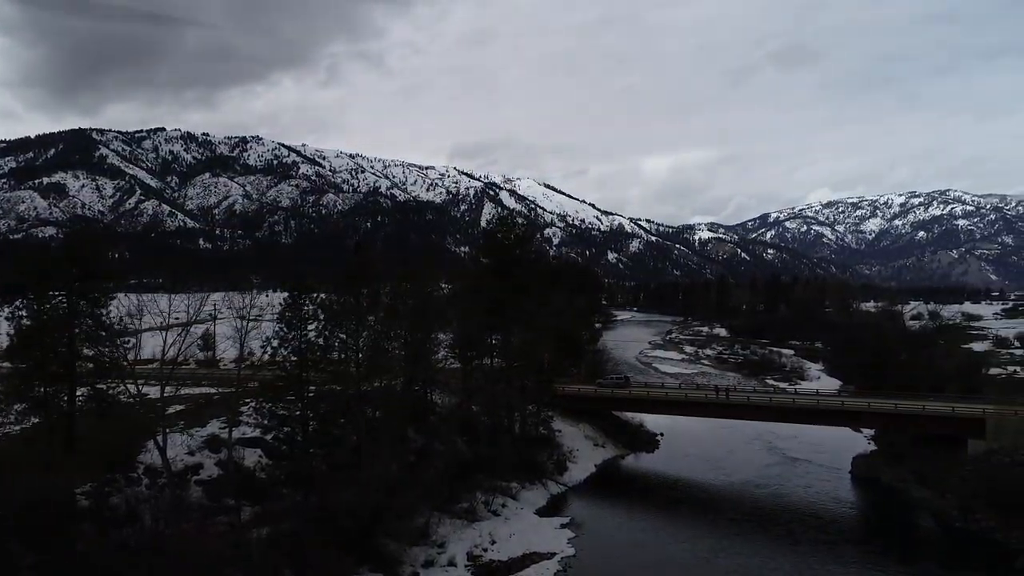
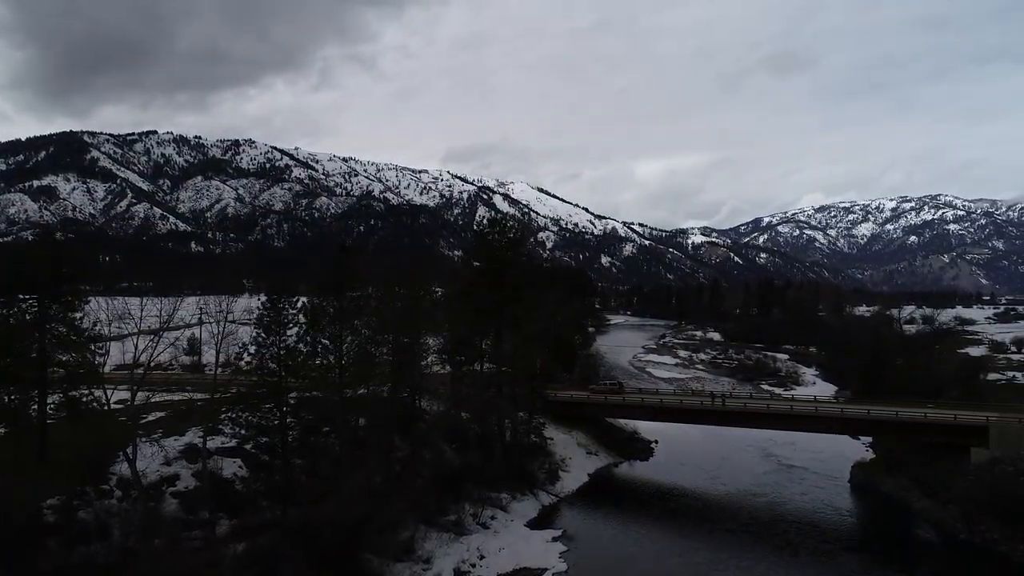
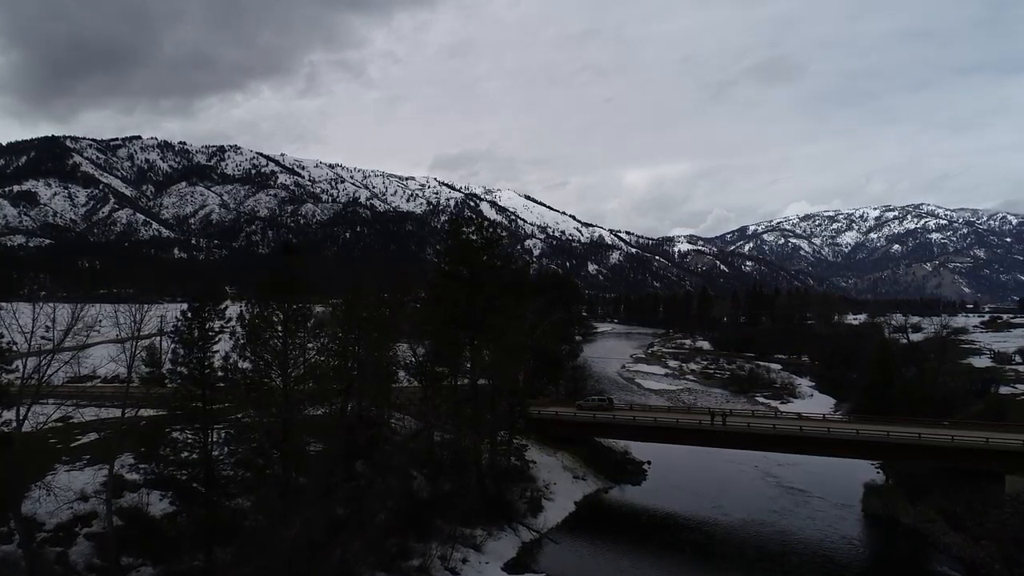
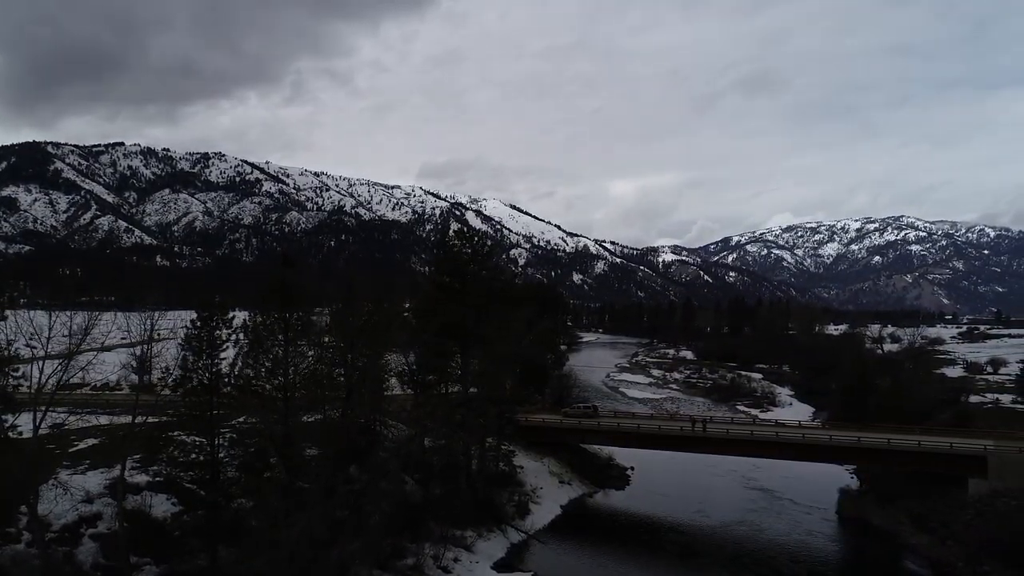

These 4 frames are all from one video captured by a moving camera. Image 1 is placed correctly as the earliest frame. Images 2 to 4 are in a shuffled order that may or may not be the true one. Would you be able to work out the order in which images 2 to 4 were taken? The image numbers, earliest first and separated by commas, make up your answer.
2, 3, 4
